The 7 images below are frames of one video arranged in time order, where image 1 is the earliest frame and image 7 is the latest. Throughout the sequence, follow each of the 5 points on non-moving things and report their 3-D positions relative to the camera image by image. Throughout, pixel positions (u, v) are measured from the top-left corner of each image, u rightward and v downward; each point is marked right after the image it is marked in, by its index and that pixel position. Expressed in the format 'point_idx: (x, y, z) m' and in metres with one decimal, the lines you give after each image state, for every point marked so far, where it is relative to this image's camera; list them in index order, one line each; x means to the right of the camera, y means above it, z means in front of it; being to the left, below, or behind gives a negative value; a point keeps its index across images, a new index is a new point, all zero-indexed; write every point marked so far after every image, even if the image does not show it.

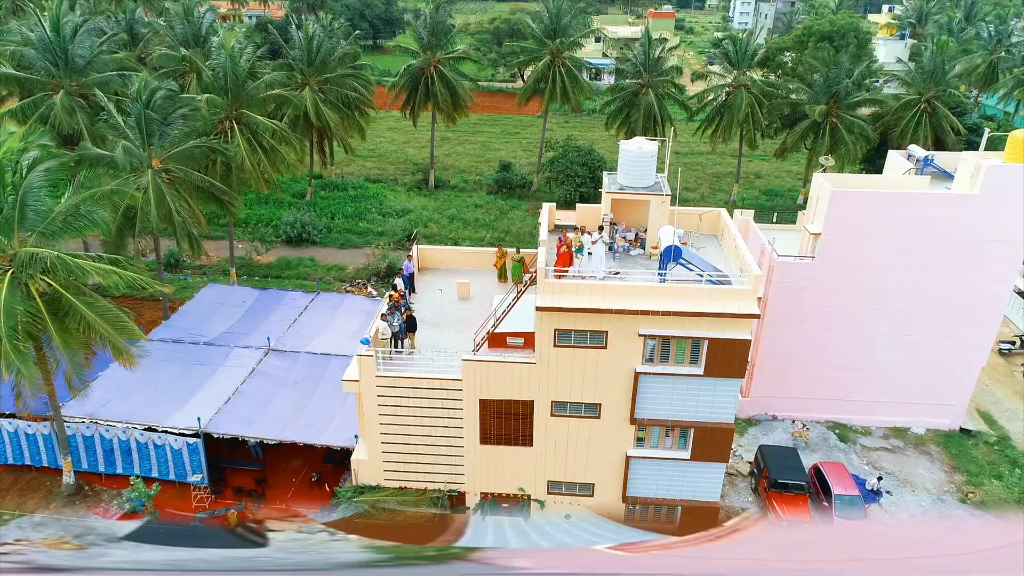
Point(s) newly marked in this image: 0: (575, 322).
0: (+1.6, -0.9, +16.5) m
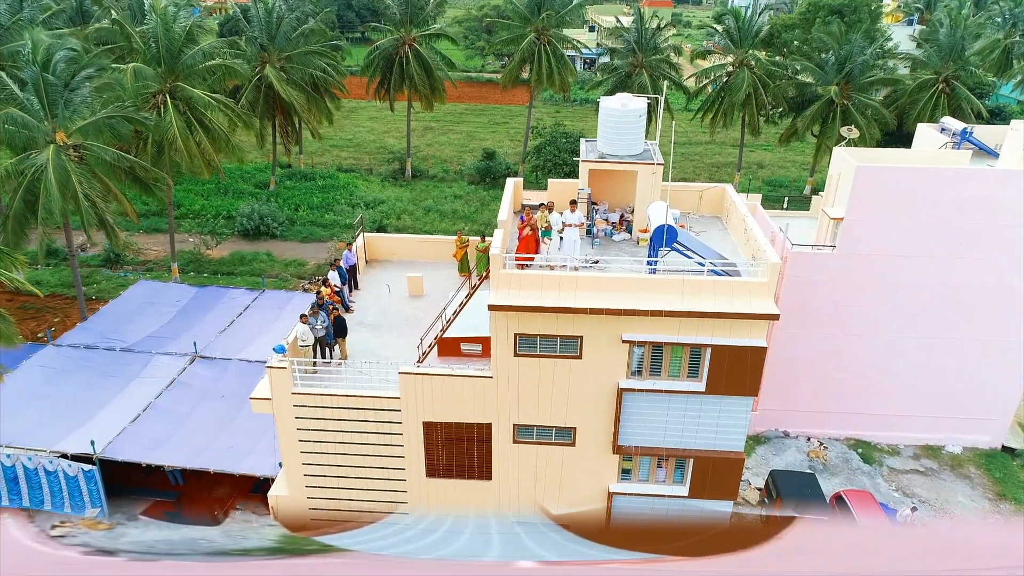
0: (+0.5, -0.8, +12.9) m
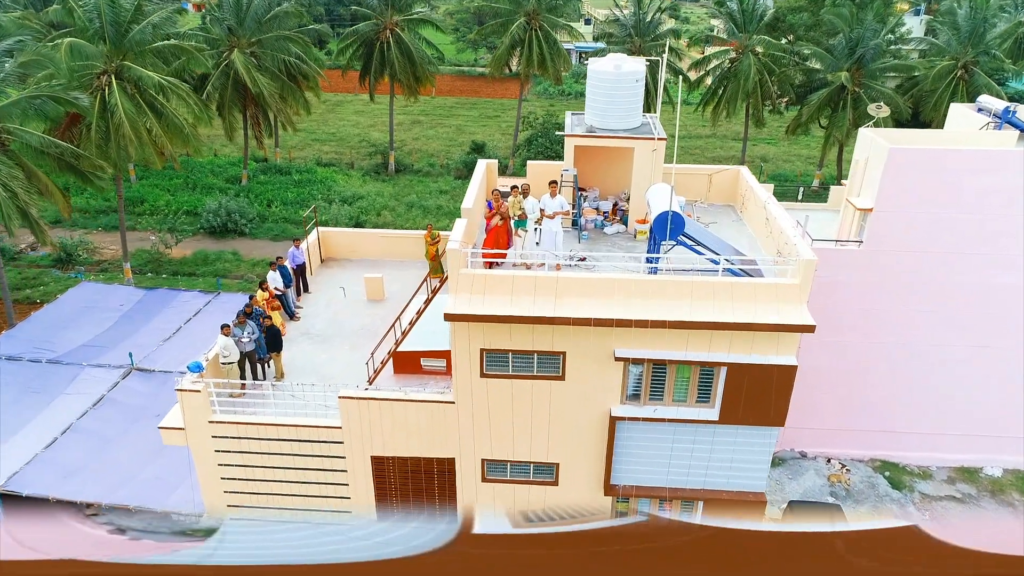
0: (0.0, -0.8, +10.3) m
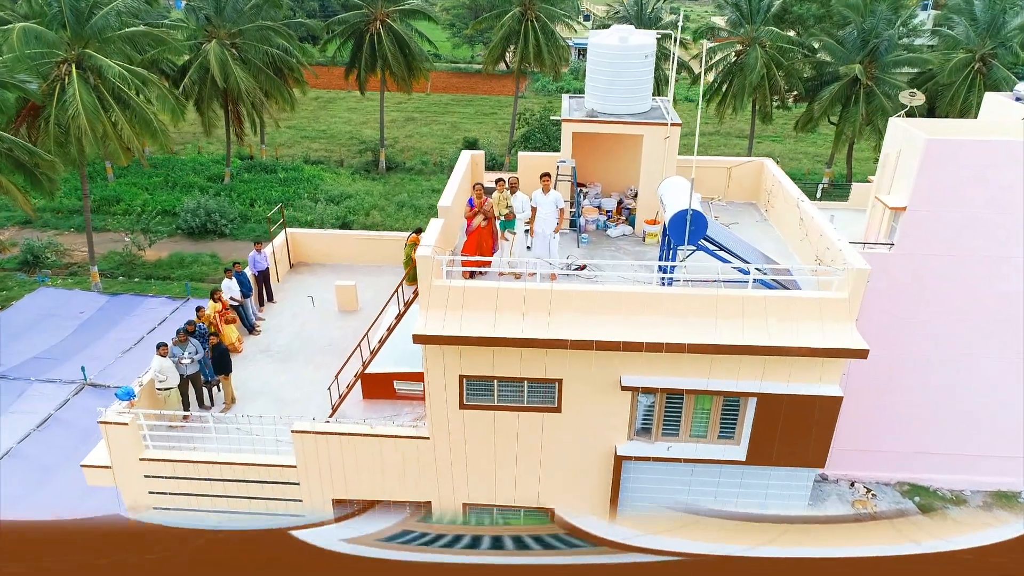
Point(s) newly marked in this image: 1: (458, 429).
0: (-0.2, -1.0, +8.5) m
1: (-0.7, -1.9, +9.1) m
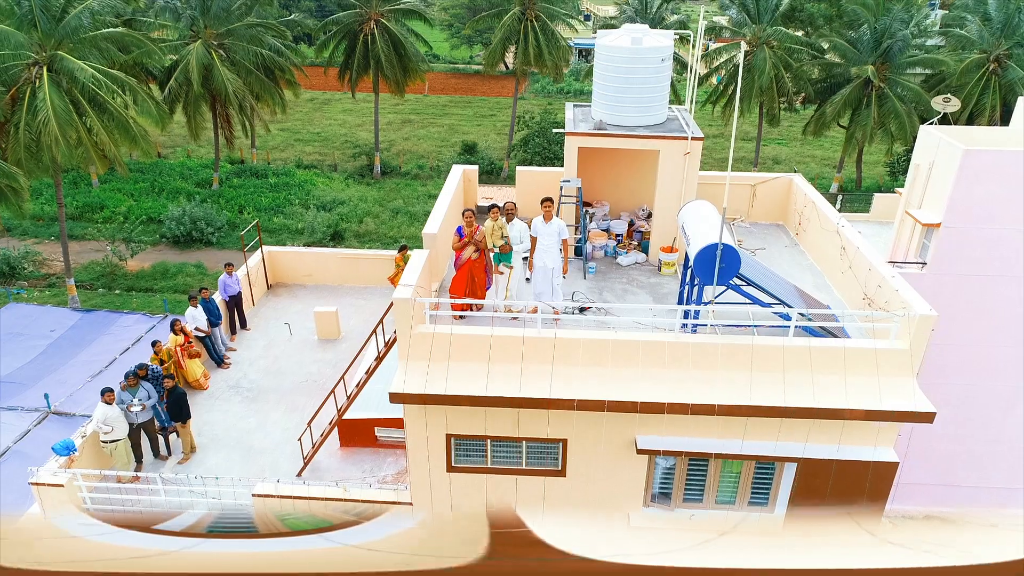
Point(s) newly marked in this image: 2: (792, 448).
0: (-0.2, -1.5, +7.2) m
1: (-0.8, -2.4, +7.8) m
2: (+2.9, -1.7, +7.0) m
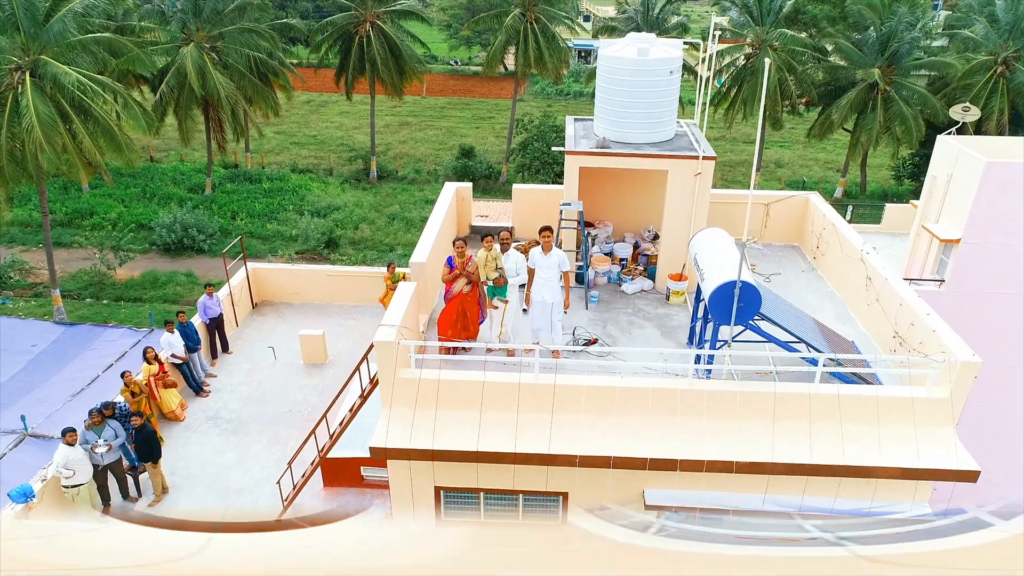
0: (-0.3, -1.9, +6.6) m
1: (-0.8, -2.8, +7.1) m
2: (+2.9, -2.0, +6.3) m
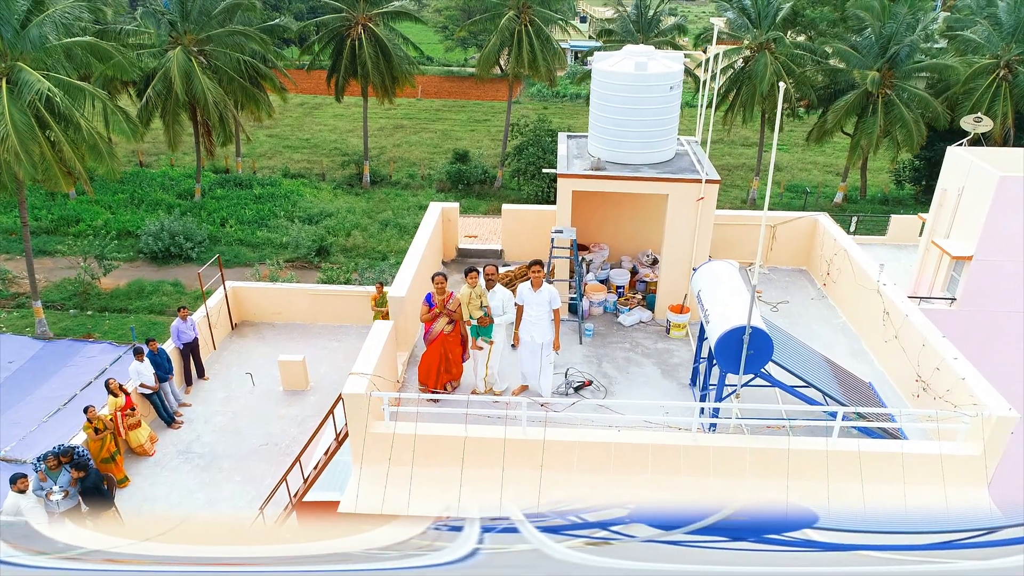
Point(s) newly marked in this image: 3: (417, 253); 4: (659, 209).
0: (-0.4, -2.2, +6.0) m
1: (-0.9, -3.1, +6.5) m
2: (+2.8, -2.4, +5.8) m
3: (-1.1, +0.5, +7.8) m
4: (+2.0, +1.1, +9.2) m
